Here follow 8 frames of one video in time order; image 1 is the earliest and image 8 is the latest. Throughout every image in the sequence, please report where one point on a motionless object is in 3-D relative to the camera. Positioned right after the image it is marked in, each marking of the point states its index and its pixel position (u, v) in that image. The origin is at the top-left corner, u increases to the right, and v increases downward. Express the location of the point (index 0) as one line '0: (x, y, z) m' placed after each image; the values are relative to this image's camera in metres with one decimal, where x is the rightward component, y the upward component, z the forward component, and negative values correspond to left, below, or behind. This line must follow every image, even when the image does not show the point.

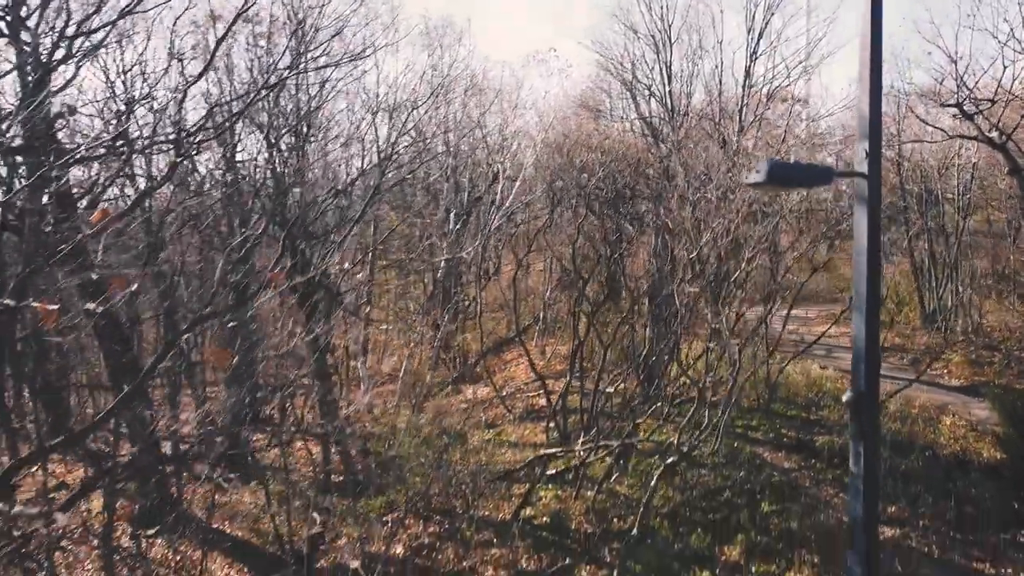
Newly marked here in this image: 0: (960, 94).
0: (+9.6, +4.2, +18.2) m
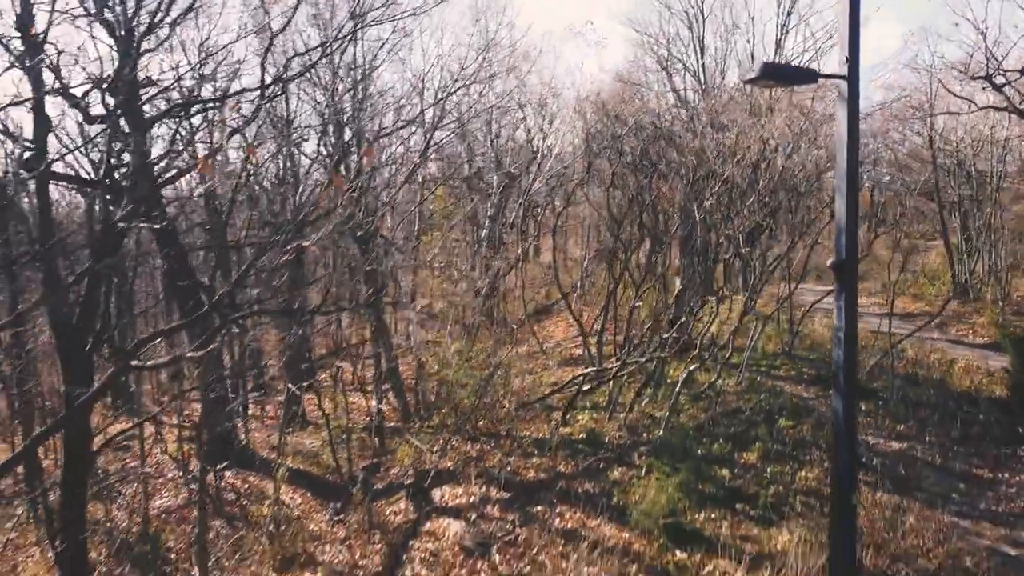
0: (+10.5, +4.9, +18.6) m
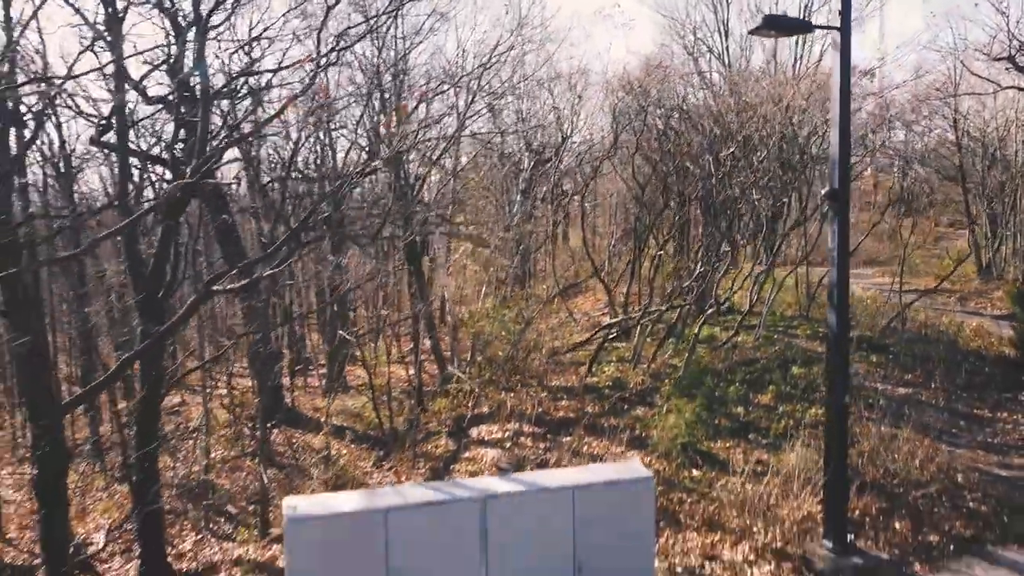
0: (+11.2, +5.4, +18.9) m
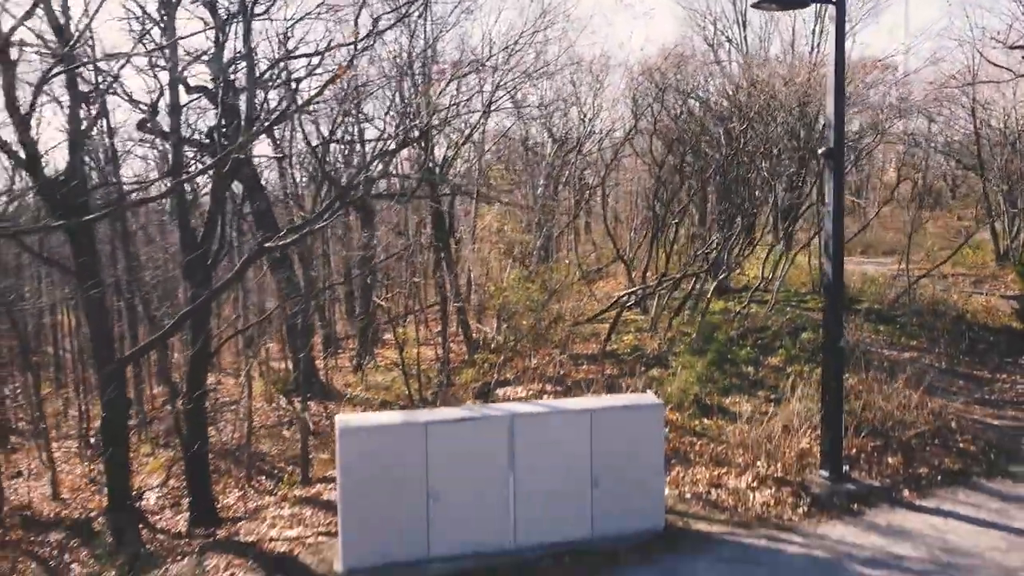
0: (+11.7, +5.7, +19.2) m
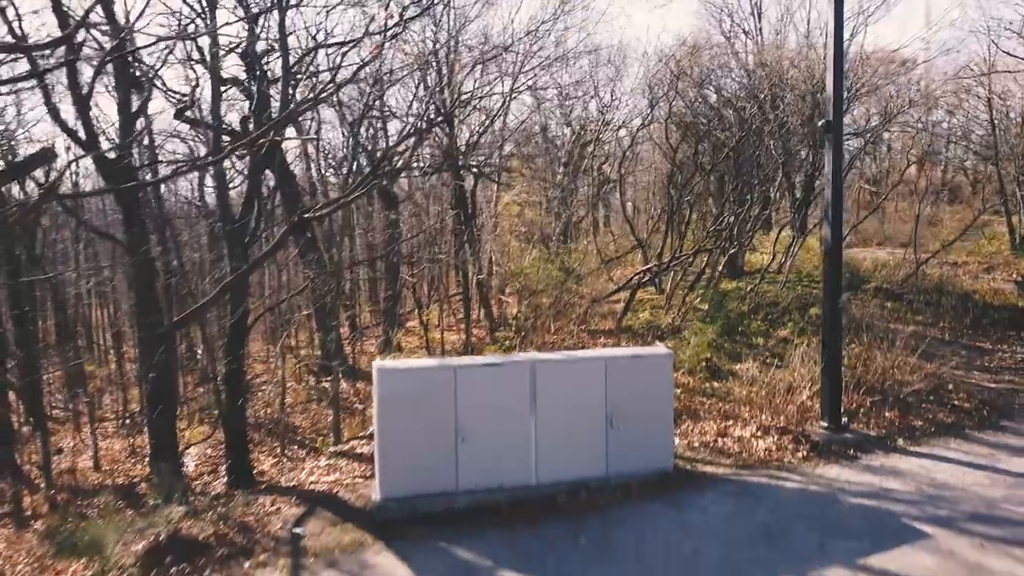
0: (+12.2, +6.0, +19.4) m
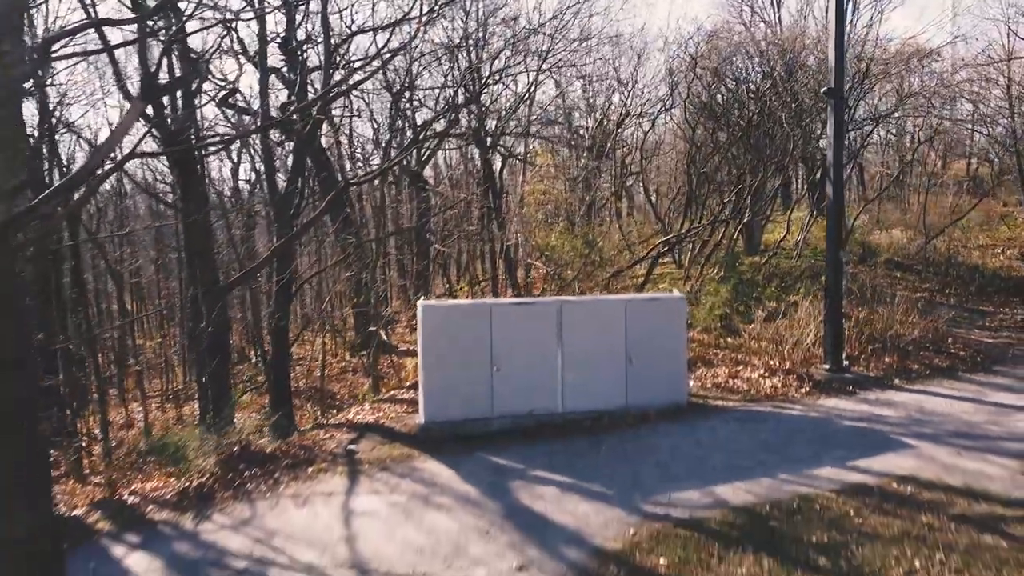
0: (+12.7, +6.4, +19.7) m
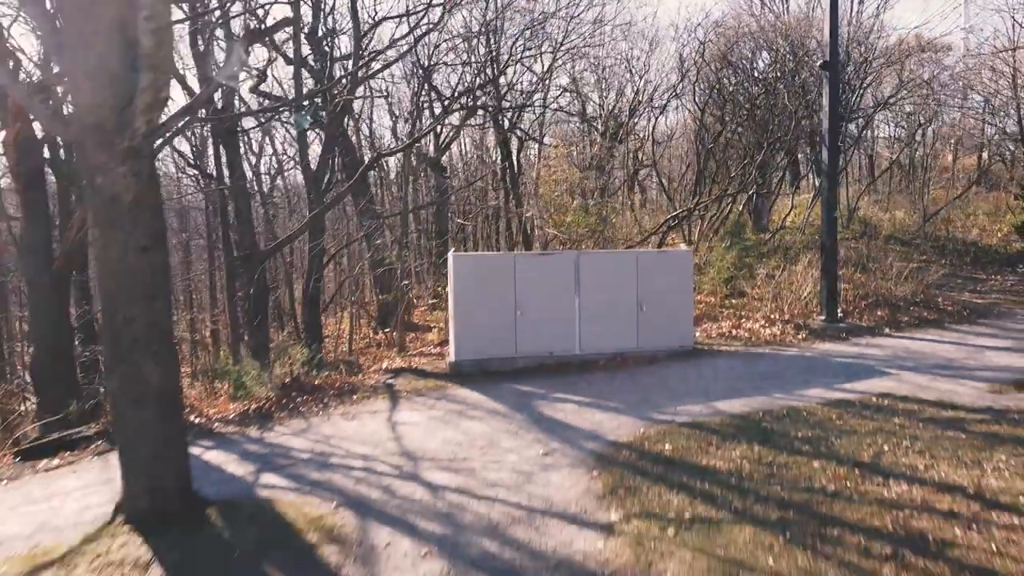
0: (+13.1, +6.8, +20.2) m
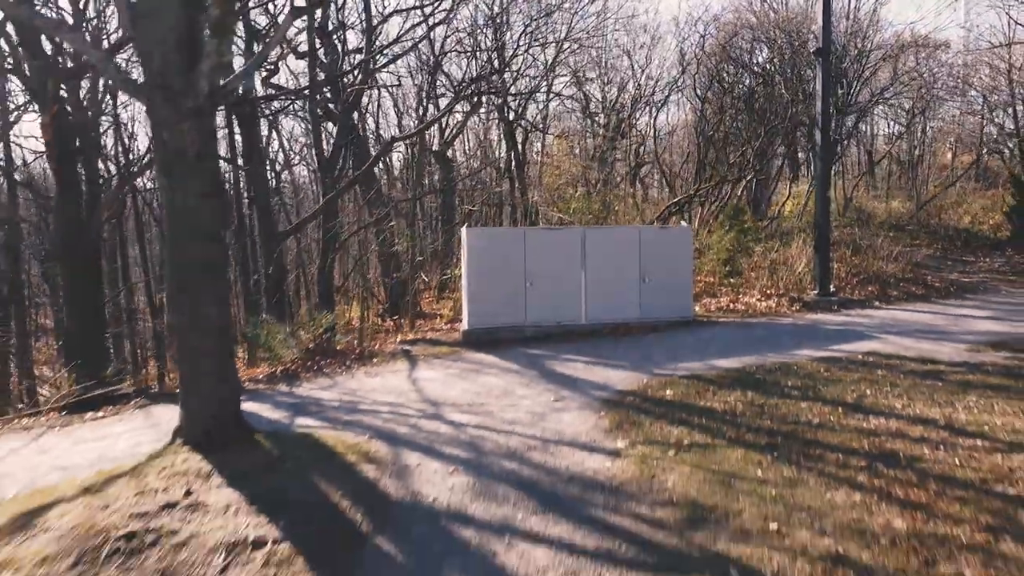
0: (+13.2, +7.0, +20.6) m
